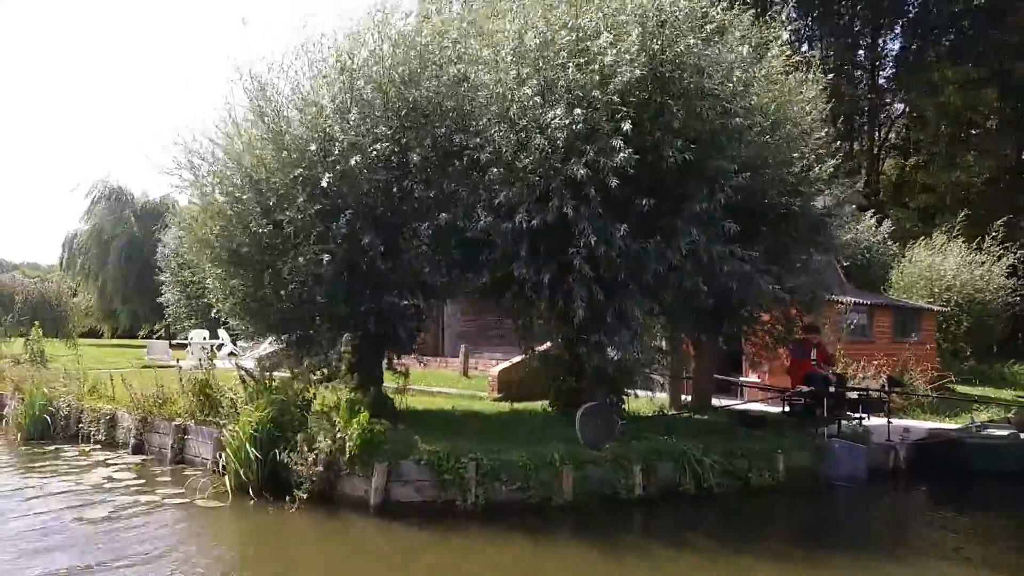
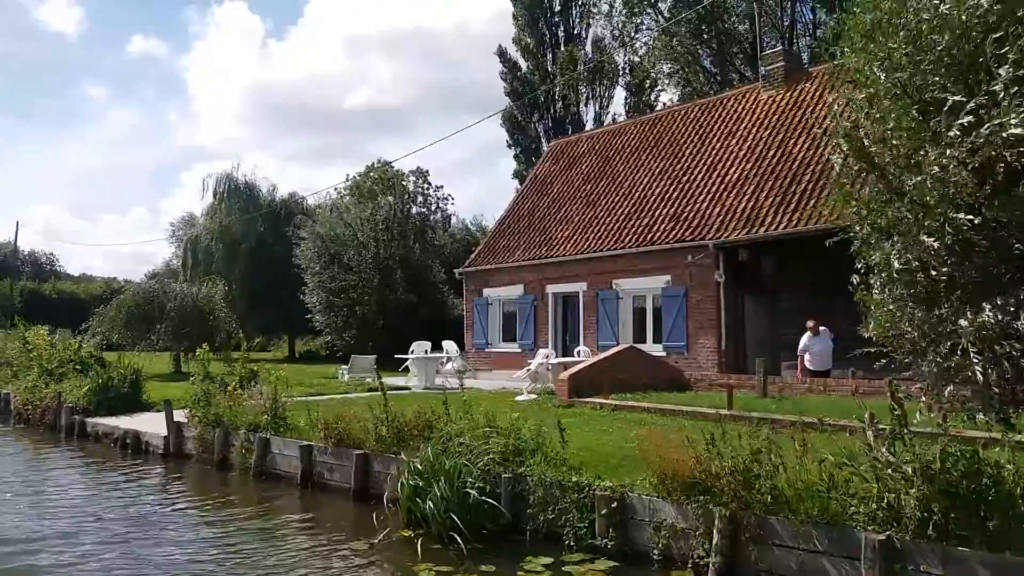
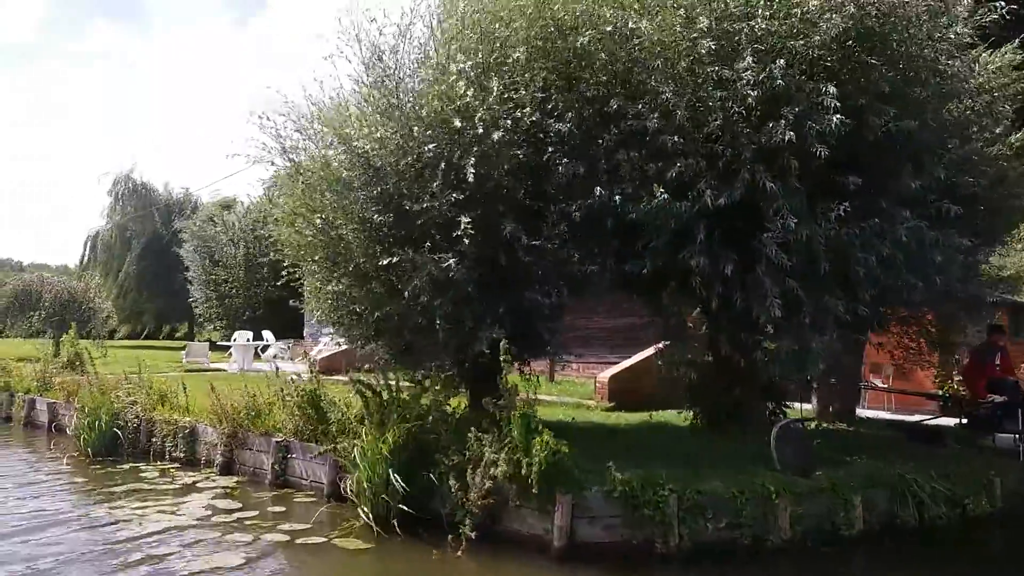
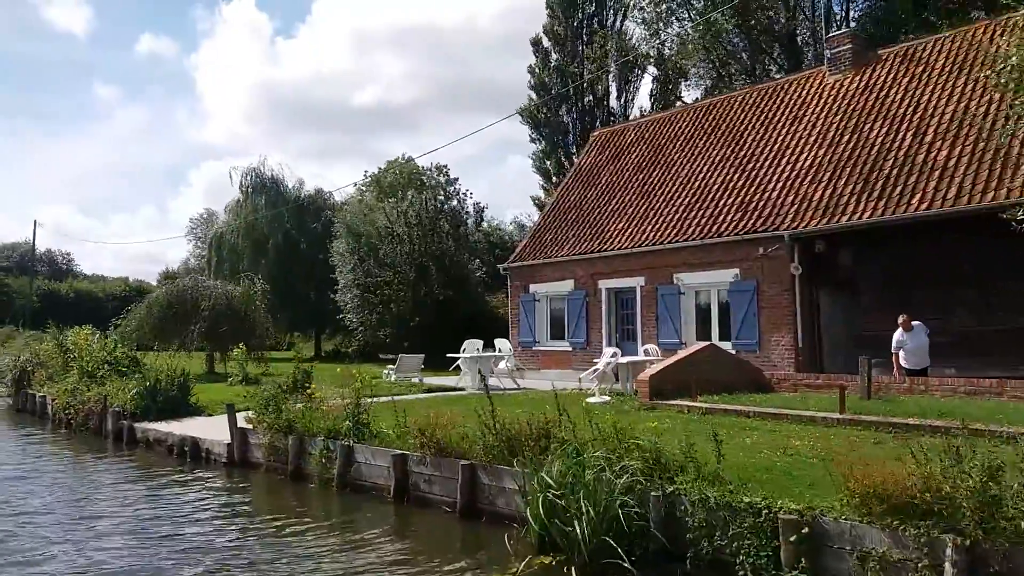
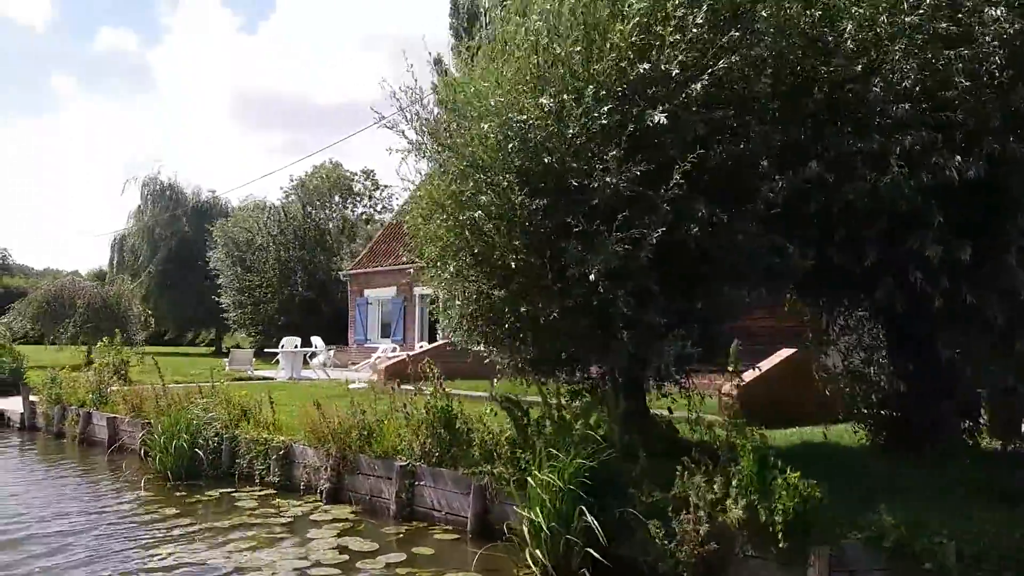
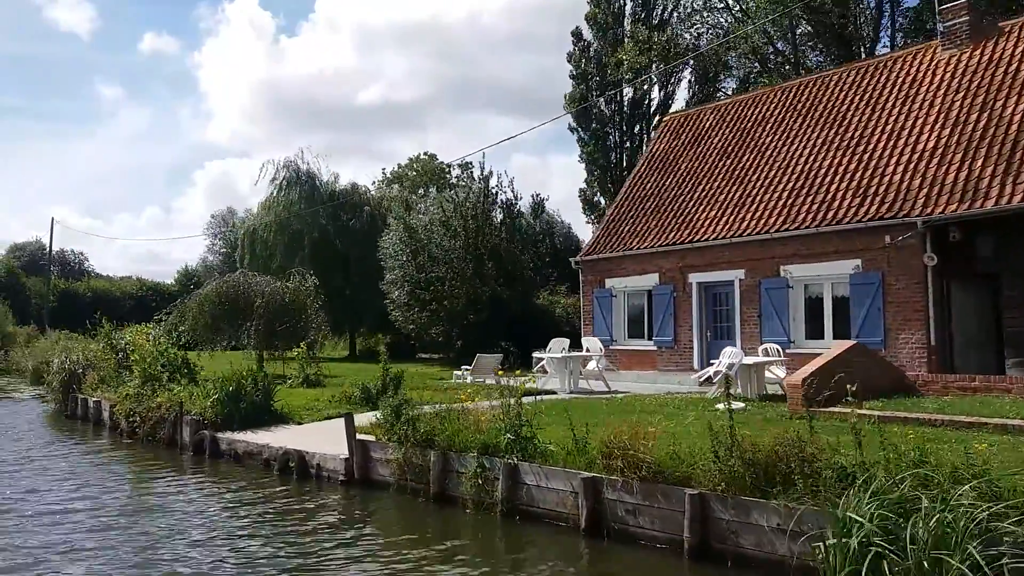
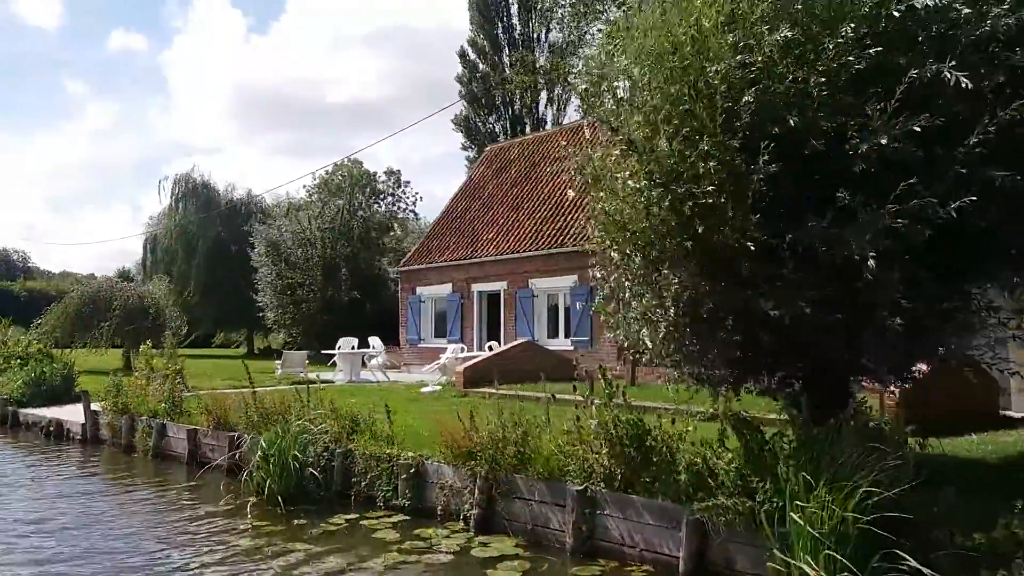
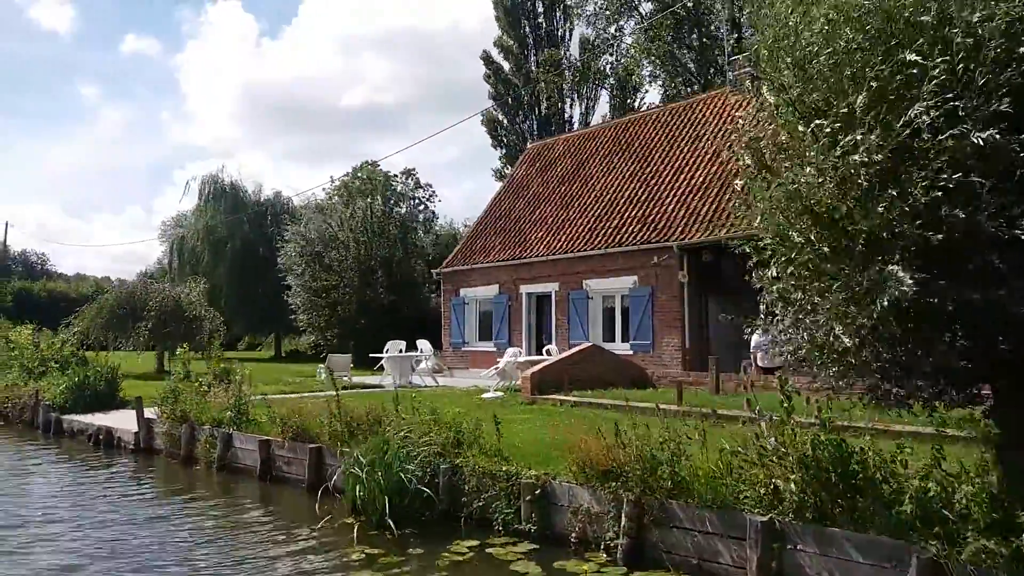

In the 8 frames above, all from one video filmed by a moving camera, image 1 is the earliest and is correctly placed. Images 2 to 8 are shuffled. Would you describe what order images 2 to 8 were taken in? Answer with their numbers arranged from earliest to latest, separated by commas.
3, 5, 7, 8, 2, 4, 6
